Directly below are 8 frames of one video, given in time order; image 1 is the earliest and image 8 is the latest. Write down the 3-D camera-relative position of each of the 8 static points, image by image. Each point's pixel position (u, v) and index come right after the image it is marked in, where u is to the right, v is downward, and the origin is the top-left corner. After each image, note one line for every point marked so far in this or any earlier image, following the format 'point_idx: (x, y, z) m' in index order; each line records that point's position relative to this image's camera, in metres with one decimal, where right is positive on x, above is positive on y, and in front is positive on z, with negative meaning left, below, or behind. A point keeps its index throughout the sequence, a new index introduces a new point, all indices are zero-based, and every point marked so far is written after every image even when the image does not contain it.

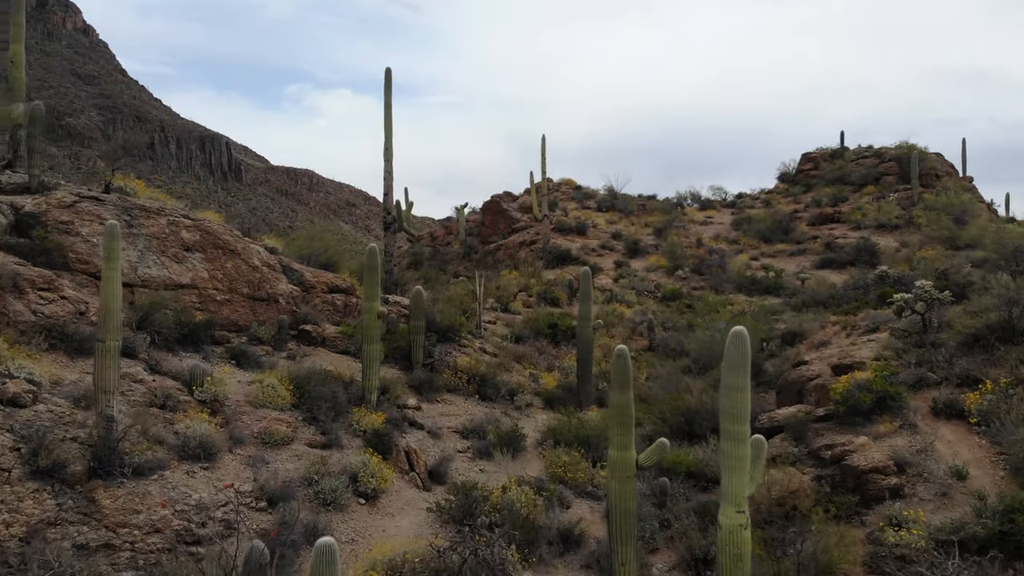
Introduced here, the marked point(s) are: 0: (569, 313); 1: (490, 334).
0: (+0.7, -0.3, +15.2) m
1: (-0.2, -0.5, +13.0) m
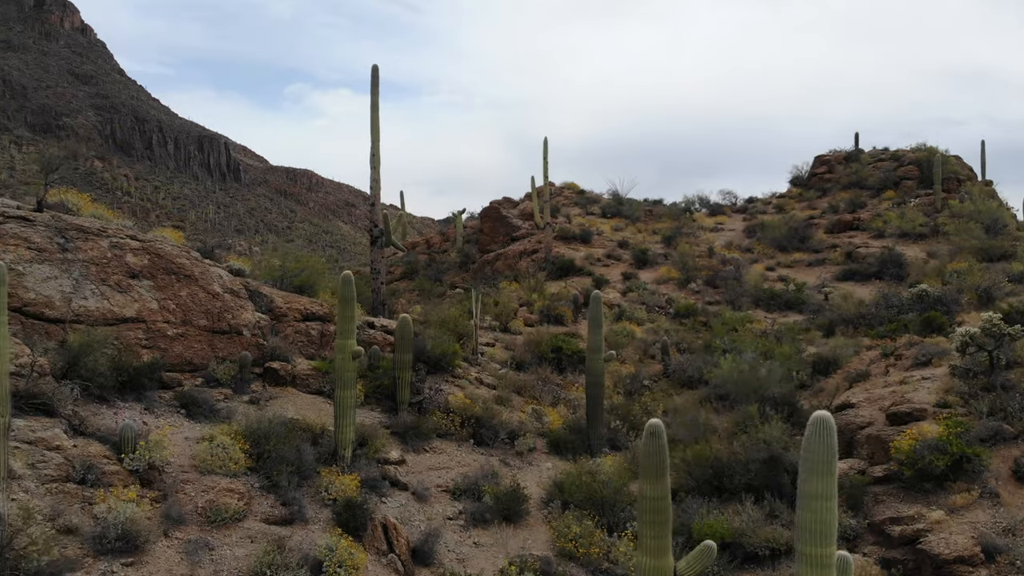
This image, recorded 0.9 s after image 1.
0: (+0.7, -0.5, +13.9) m
1: (-0.2, -0.7, +11.7) m
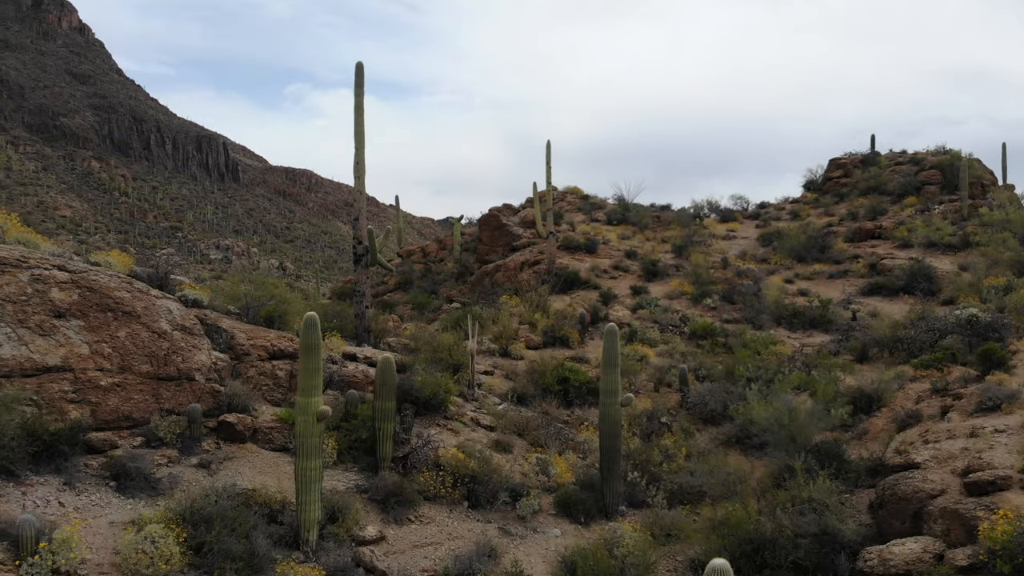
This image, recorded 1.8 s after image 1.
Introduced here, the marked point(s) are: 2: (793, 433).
0: (+0.7, -0.7, +12.7) m
1: (-0.2, -0.9, +10.5) m
2: (+2.0, -1.0, +8.5) m
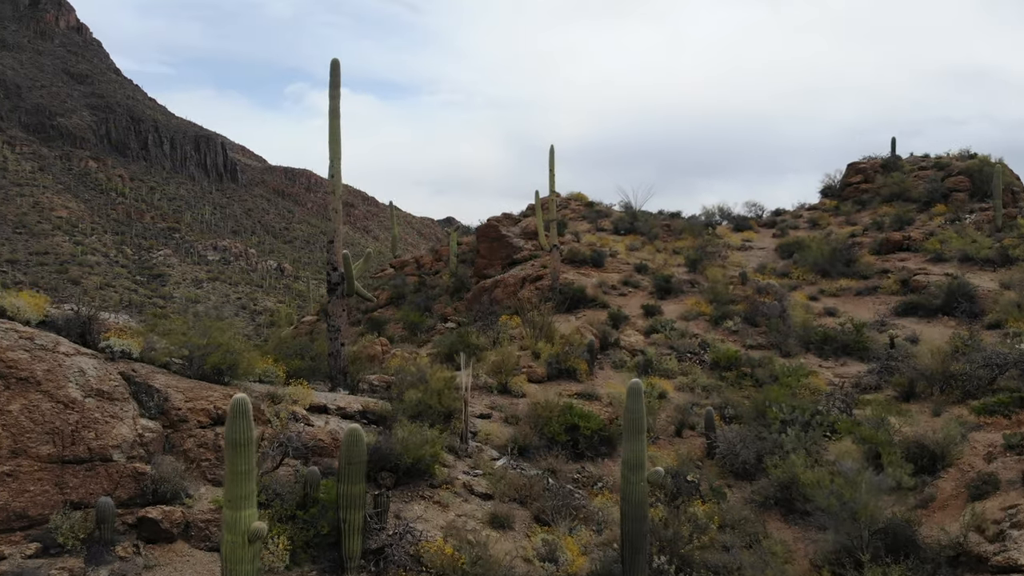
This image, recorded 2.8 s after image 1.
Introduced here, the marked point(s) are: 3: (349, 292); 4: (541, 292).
0: (+0.7, -1.0, +11.2) m
1: (-0.2, -1.2, +9.0) m
2: (+2.0, -1.3, +7.1) m
3: (-1.2, 0.0, +9.1) m
4: (+0.4, -0.1, +16.3) m
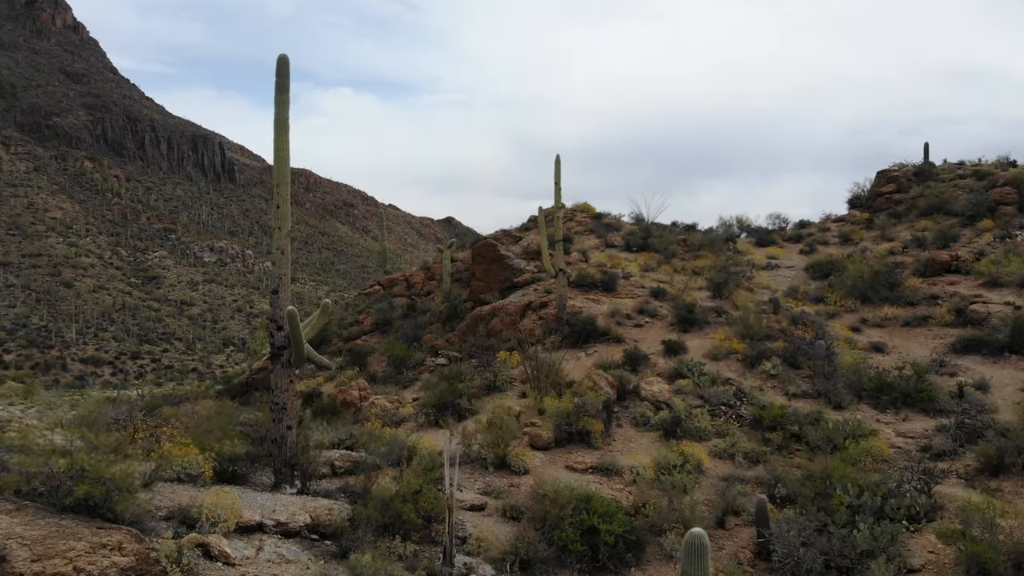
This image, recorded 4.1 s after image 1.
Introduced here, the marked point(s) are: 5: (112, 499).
0: (+0.7, -1.3, +9.1) m
1: (-0.2, -1.5, +6.9) m
2: (+2.0, -1.7, +5.0) m
3: (-1.2, -0.4, +7.1) m
4: (+0.4, -0.4, +14.2) m
5: (-1.7, -0.9, +5.1) m
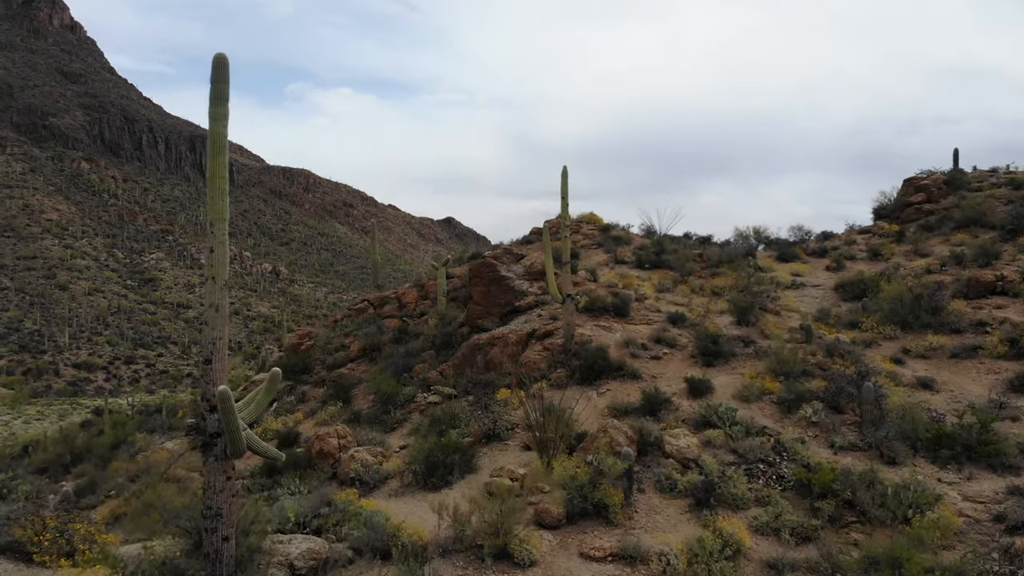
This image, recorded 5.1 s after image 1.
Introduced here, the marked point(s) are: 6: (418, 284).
0: (+0.8, -1.6, +7.5) m
1: (-0.2, -1.8, +5.3) m
2: (+2.0, -2.0, +3.4) m
3: (-1.2, -0.7, +5.5) m
4: (+0.4, -0.7, +12.7) m
5: (-1.7, -1.2, +3.6) m
6: (-1.5, +0.1, +19.0) m
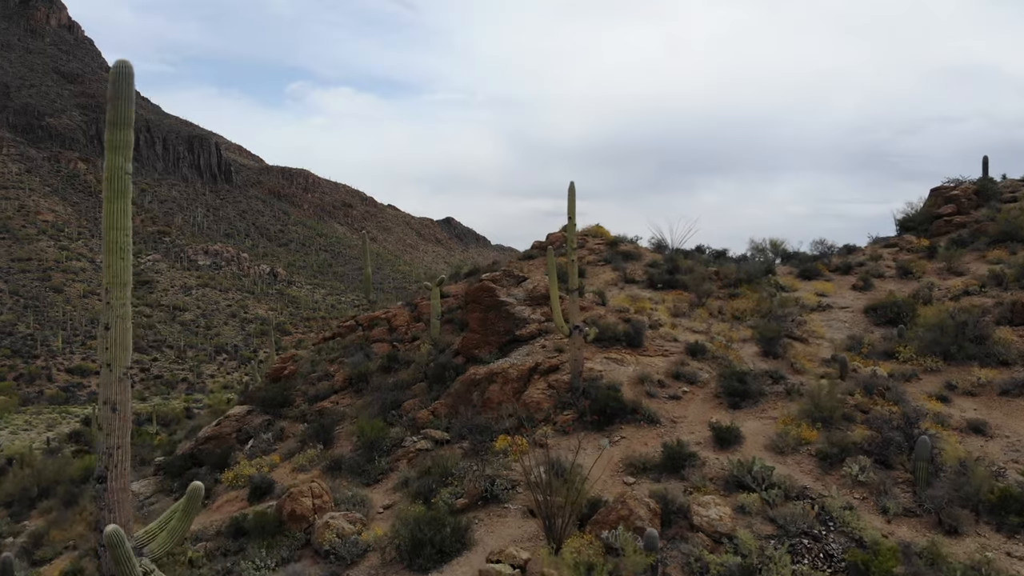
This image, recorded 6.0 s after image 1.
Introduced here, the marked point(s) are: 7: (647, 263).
0: (+0.8, -1.9, +6.1) m
1: (-0.2, -2.1, +3.9) m
2: (+2.0, -2.3, +2.0) m
3: (-1.2, -1.0, +4.1) m
4: (+0.4, -1.0, +11.3) m
5: (-1.7, -1.5, +2.2) m
6: (-1.5, -0.2, +17.6) m
7: (+1.9, +0.4, +17.2) m
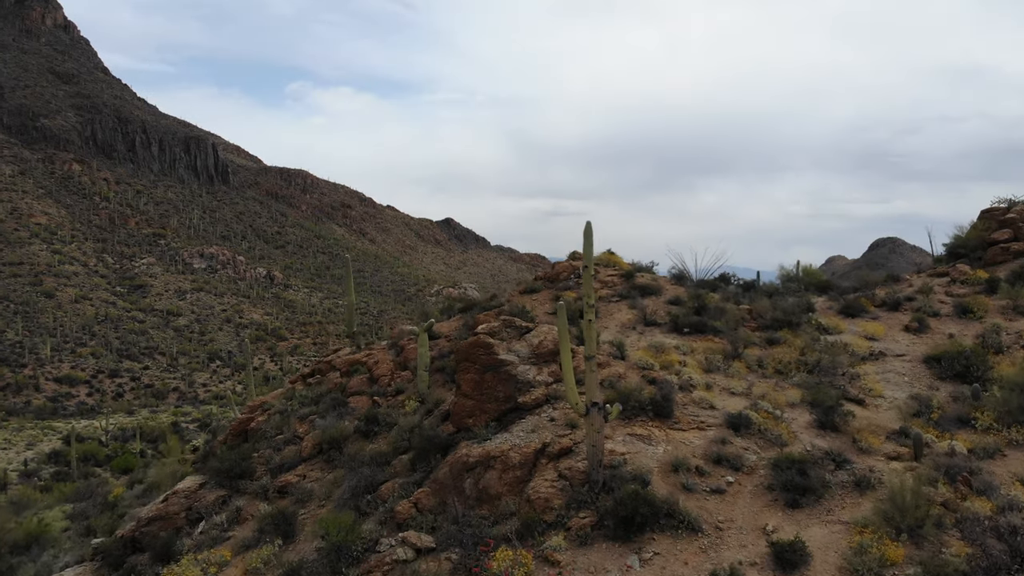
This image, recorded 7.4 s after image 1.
0: (+0.8, -2.4, +4.0) m
1: (-0.2, -2.6, +1.8) m
2: (+2.1, -2.8, -0.1) m
3: (-1.2, -1.5, +1.9) m
4: (+0.4, -1.5, +9.1) m
5: (-1.6, -2.0, 0.0) m
6: (-1.5, -0.7, +15.5) m
7: (+1.9, -0.1, +15.1) m
